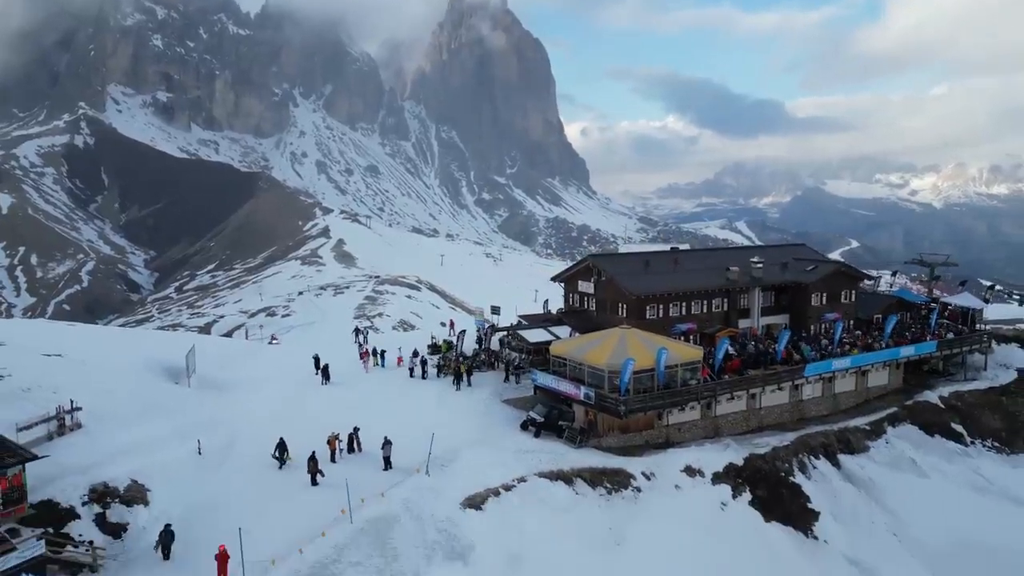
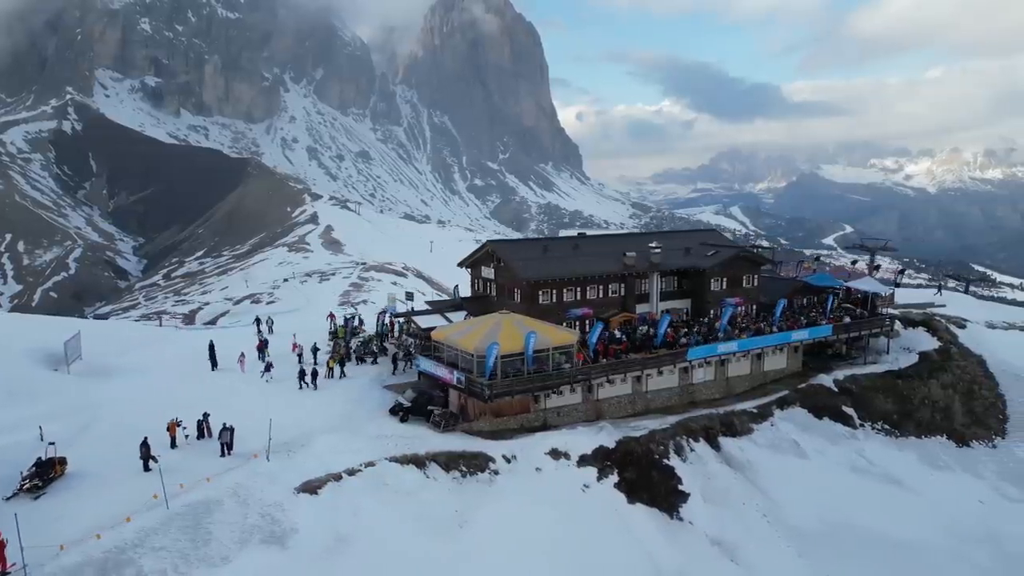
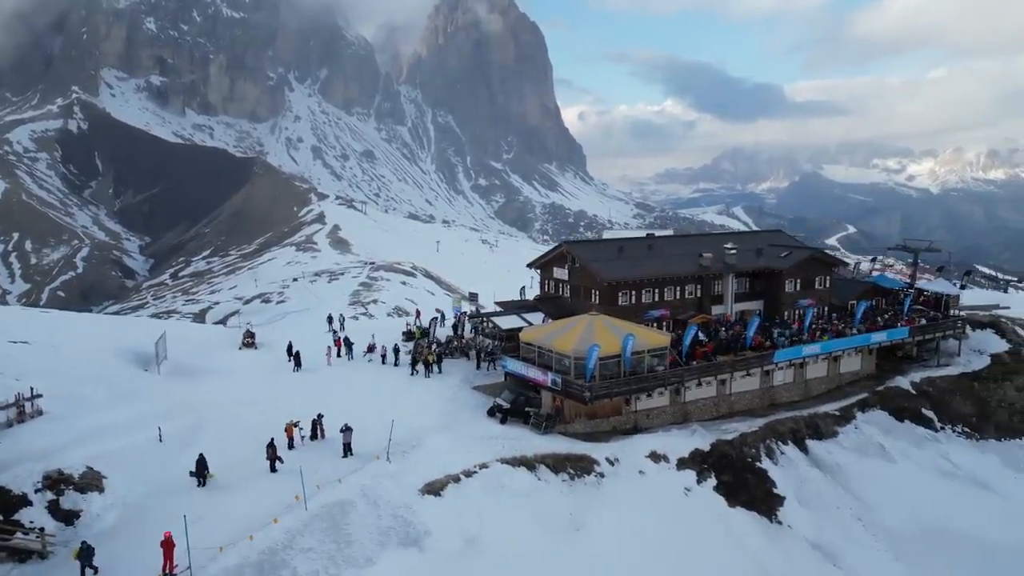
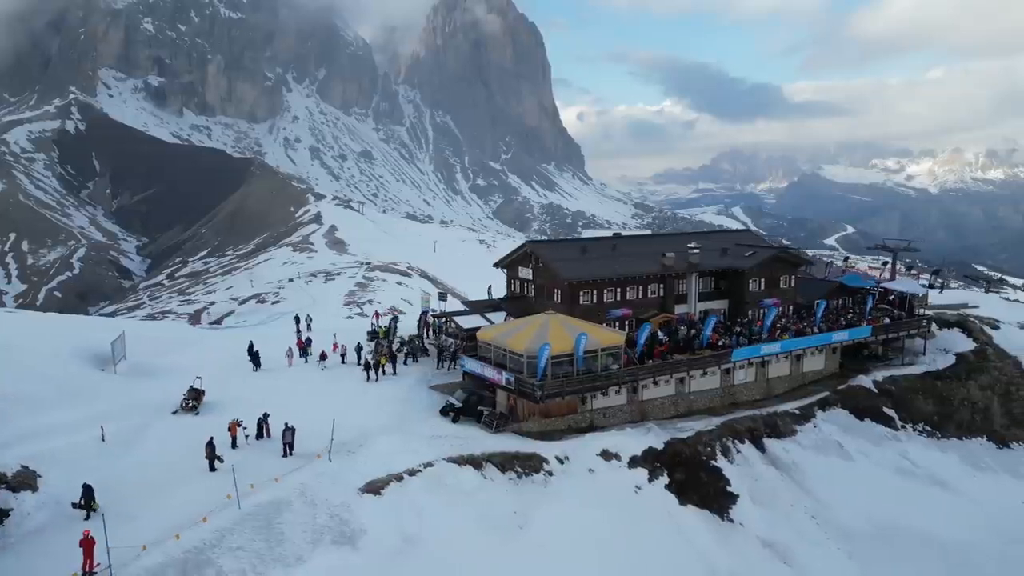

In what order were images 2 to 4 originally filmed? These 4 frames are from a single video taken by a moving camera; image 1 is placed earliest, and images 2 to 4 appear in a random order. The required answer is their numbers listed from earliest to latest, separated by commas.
3, 4, 2
